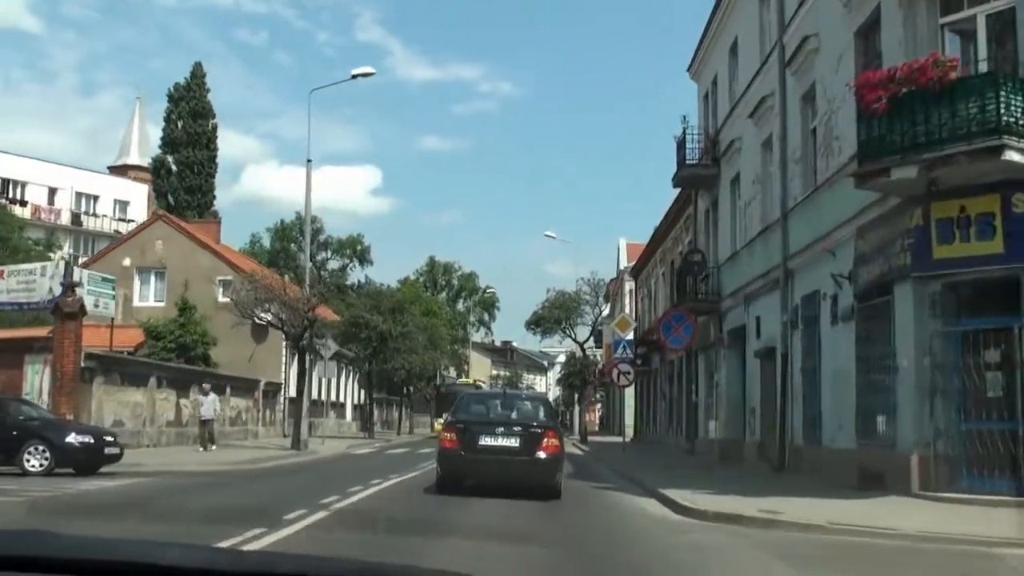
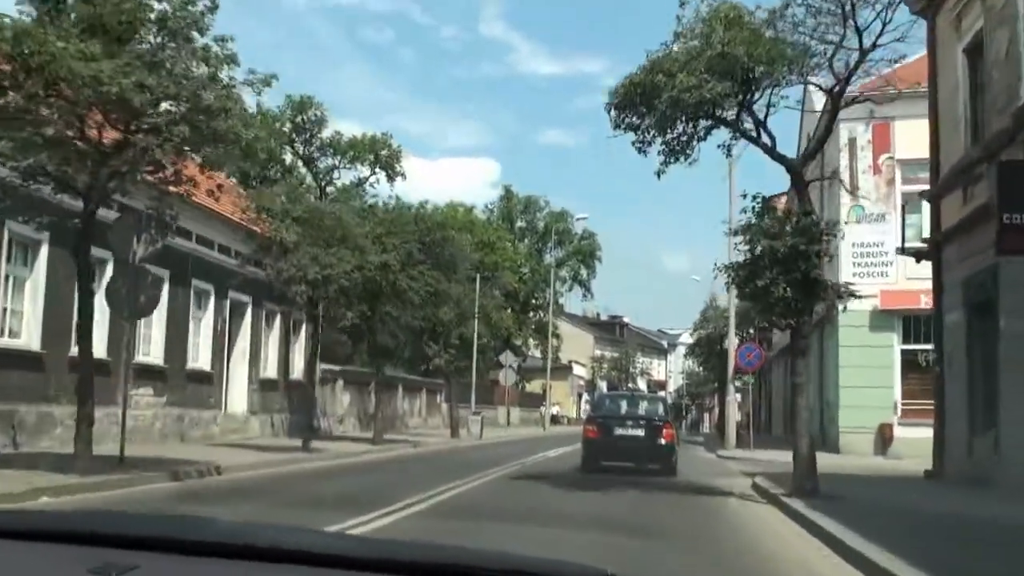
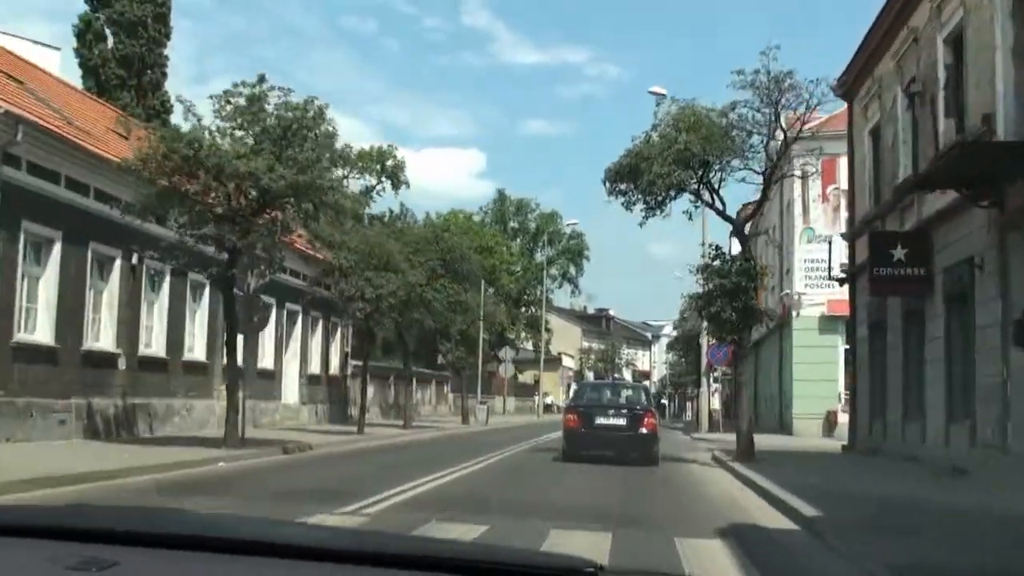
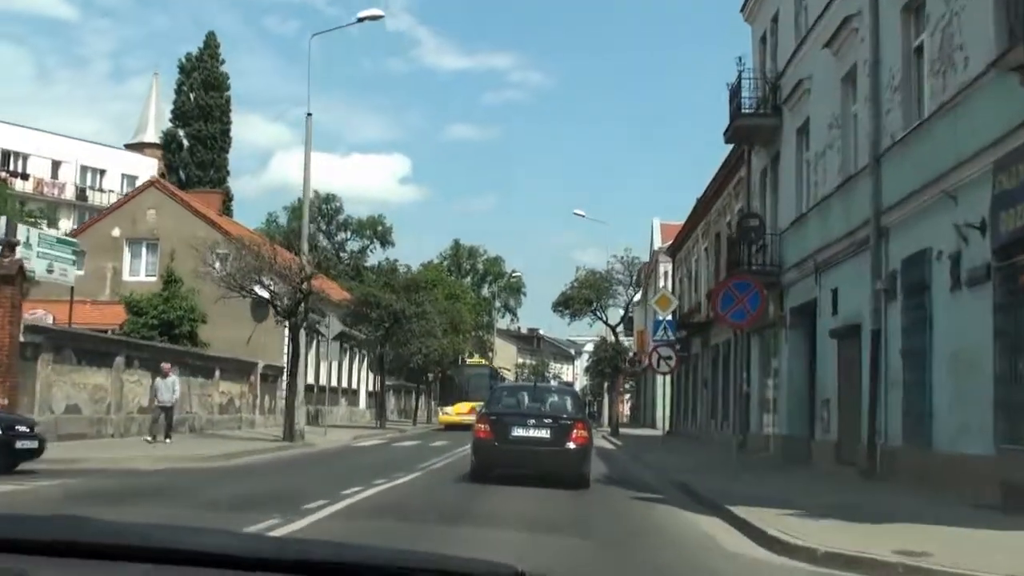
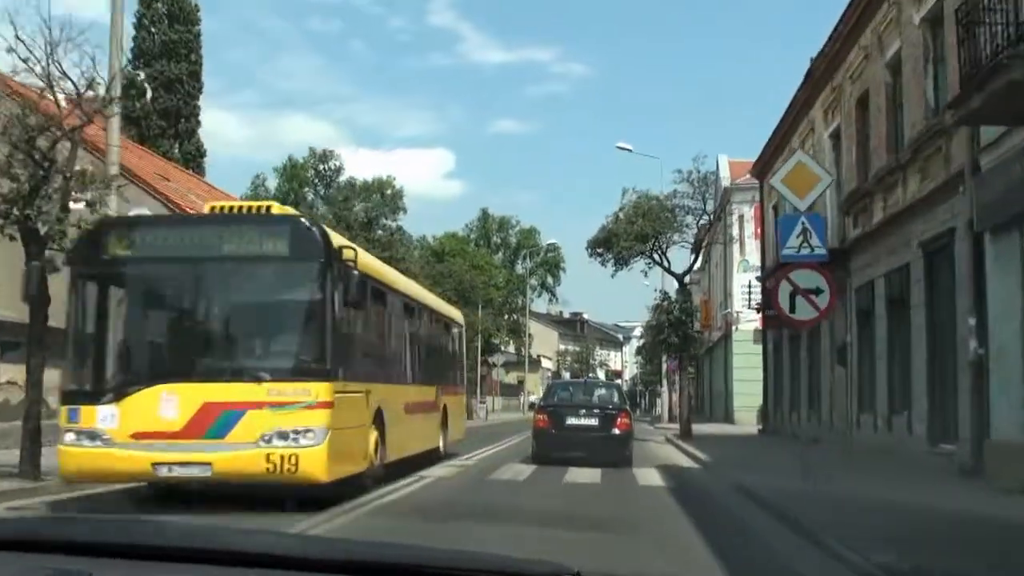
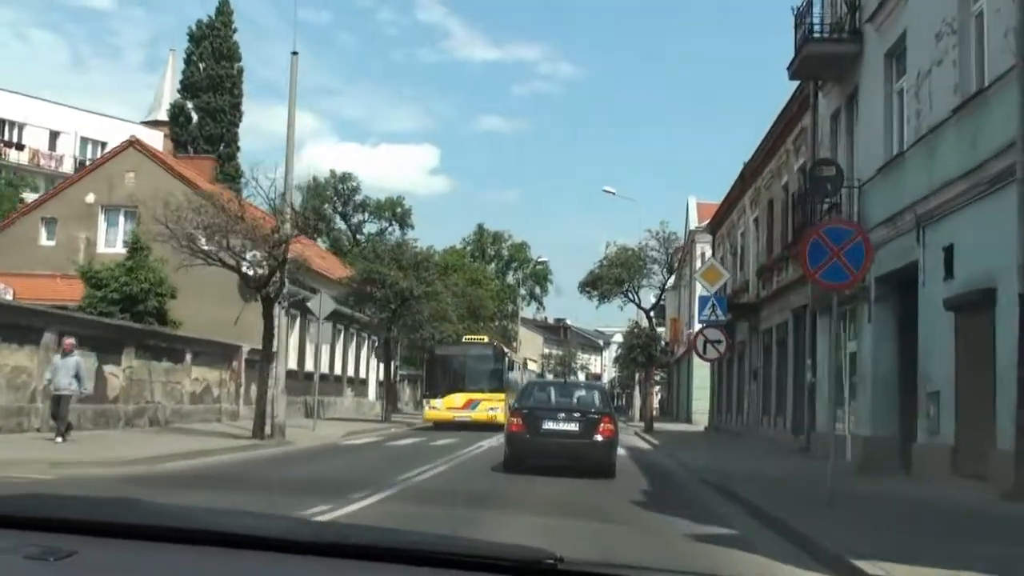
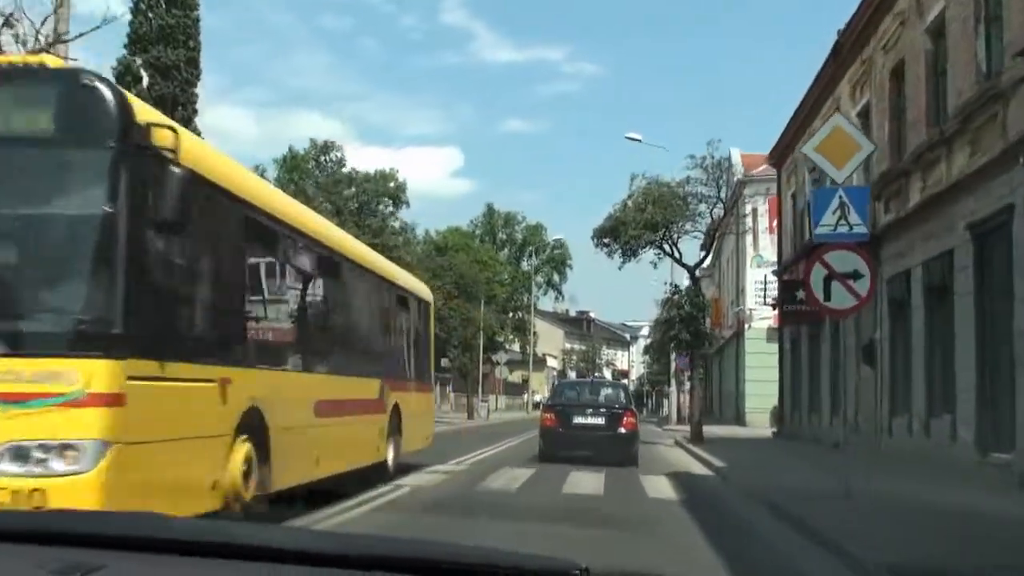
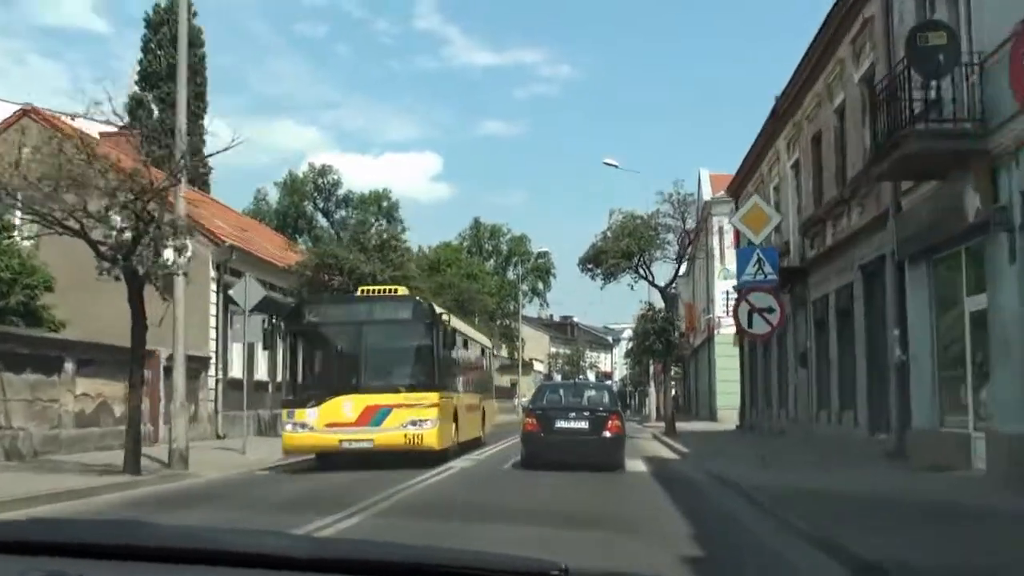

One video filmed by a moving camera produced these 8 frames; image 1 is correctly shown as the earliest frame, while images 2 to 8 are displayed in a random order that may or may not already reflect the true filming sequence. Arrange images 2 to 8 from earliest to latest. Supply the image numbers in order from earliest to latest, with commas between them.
4, 6, 8, 5, 7, 3, 2
